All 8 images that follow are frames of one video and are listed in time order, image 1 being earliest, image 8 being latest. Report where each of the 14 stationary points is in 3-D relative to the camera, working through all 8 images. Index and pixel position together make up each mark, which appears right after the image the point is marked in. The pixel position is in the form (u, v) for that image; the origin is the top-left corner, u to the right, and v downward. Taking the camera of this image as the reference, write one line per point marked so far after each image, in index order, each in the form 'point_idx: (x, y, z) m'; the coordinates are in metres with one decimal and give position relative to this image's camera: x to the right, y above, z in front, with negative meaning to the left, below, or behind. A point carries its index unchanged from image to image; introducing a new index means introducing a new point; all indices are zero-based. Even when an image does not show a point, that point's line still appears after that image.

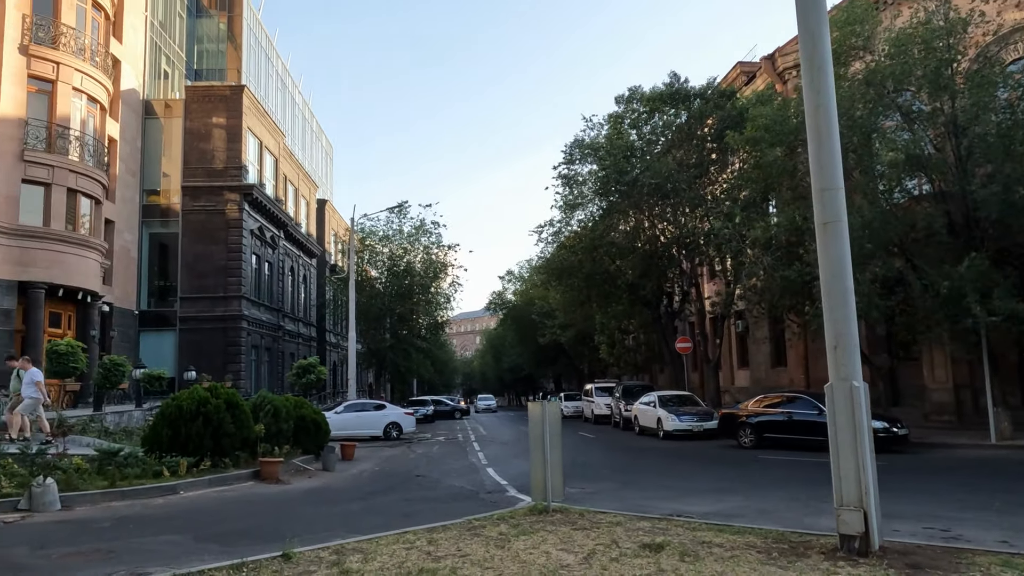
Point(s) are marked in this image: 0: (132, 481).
0: (-6.5, -3.3, +13.1) m
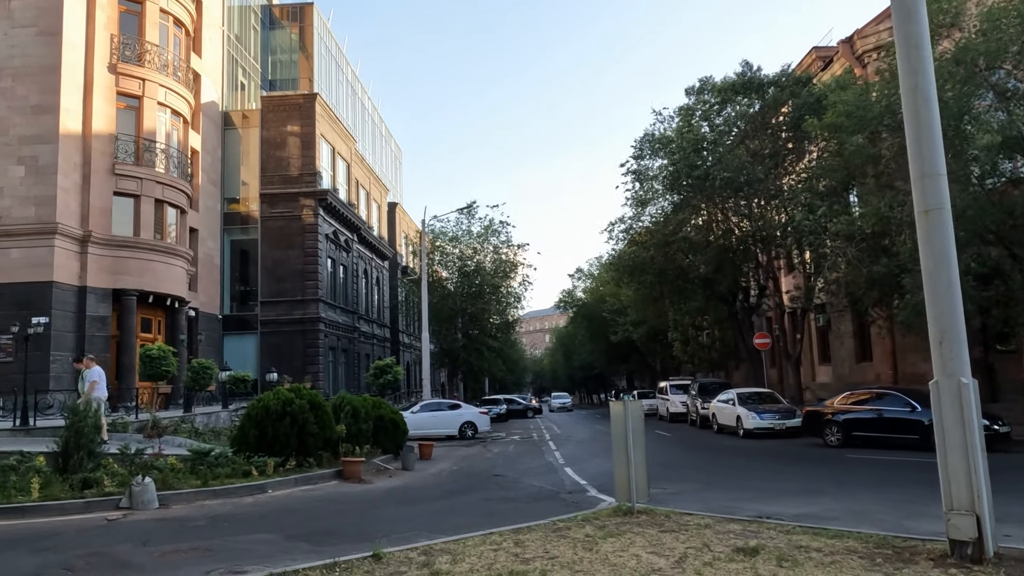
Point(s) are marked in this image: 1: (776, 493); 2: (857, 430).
0: (-5.1, -3.4, +13.6) m
1: (+4.2, -3.2, +12.0) m
2: (+8.7, -3.6, +19.2) m
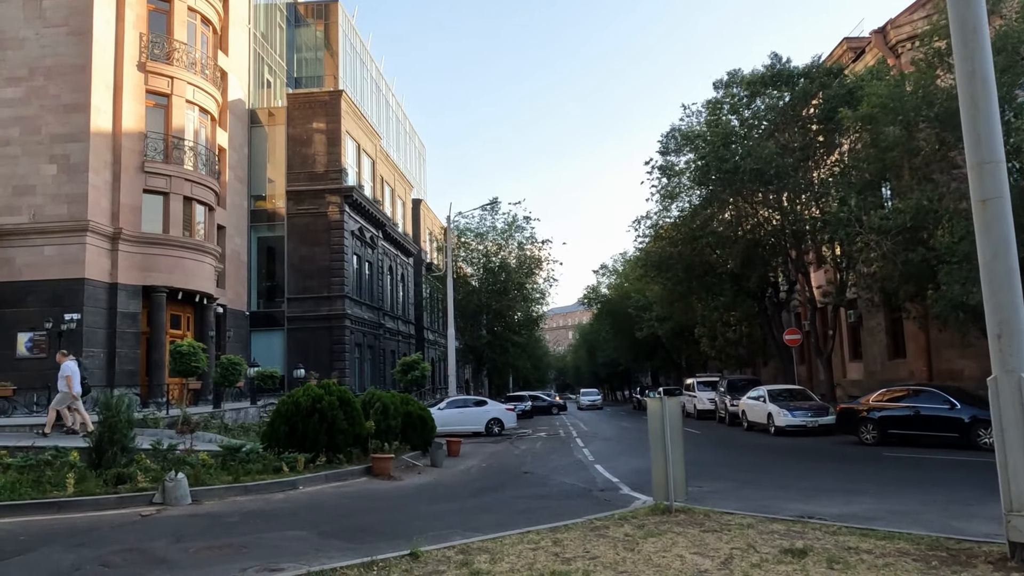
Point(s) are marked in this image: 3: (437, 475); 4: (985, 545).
0: (-4.6, -3.3, +13.6) m
1: (+4.7, -3.2, +11.8) m
2: (+9.4, -3.4, +18.8) m
3: (-1.6, -4.0, +16.2) m
4: (+4.3, -2.3, +6.9) m
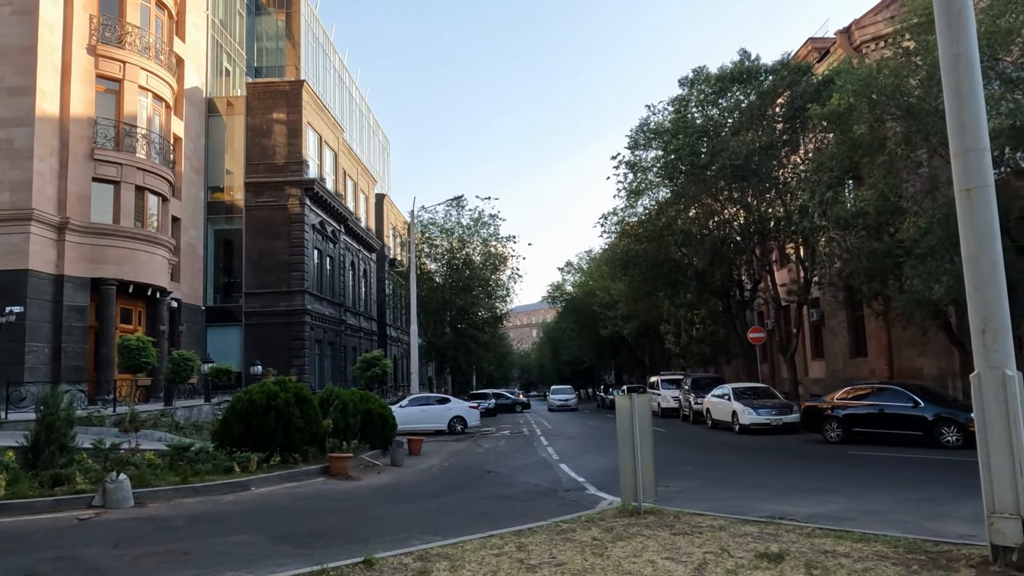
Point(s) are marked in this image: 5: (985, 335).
0: (-5.2, -3.2, +12.9) m
1: (+4.1, -3.1, +11.5) m
2: (+8.5, -3.4, +18.8) m
3: (-2.4, -3.8, +15.7) m
4: (+4.0, -2.3, +6.7) m
5: (+3.9, -0.4, +6.3) m
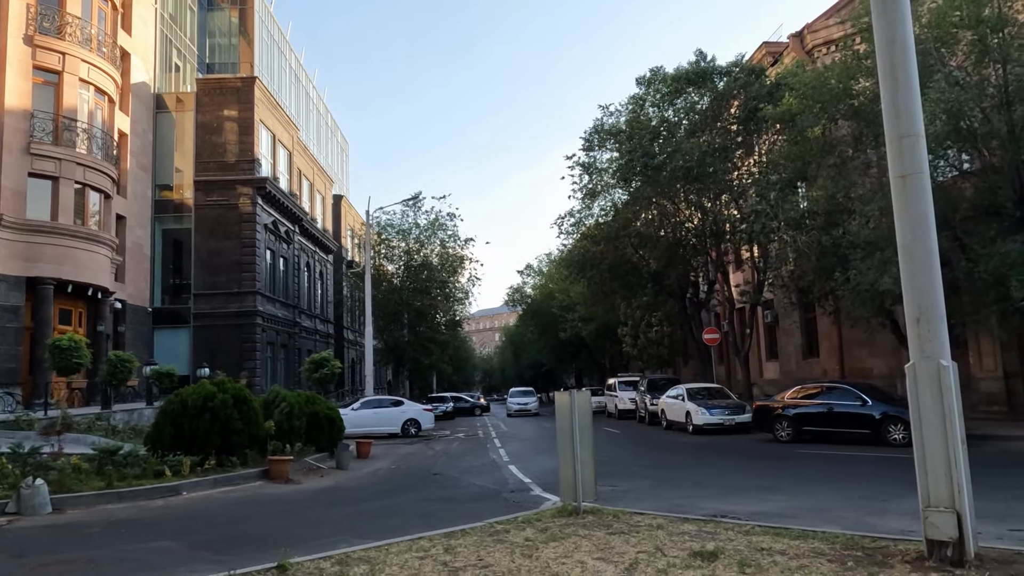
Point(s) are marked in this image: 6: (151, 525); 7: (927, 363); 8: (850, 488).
0: (-6.1, -3.1, +12.3) m
1: (+3.2, -3.0, +11.4) m
2: (+7.3, -3.4, +18.9) m
3: (-3.4, -3.8, +15.2) m
4: (+3.3, -2.2, +6.6) m
5: (+3.3, -0.3, +6.1) m
6: (-4.7, -3.1, +9.9) m
7: (+3.3, -0.6, +6.1) m
8: (+4.9, -2.9, +11.1) m
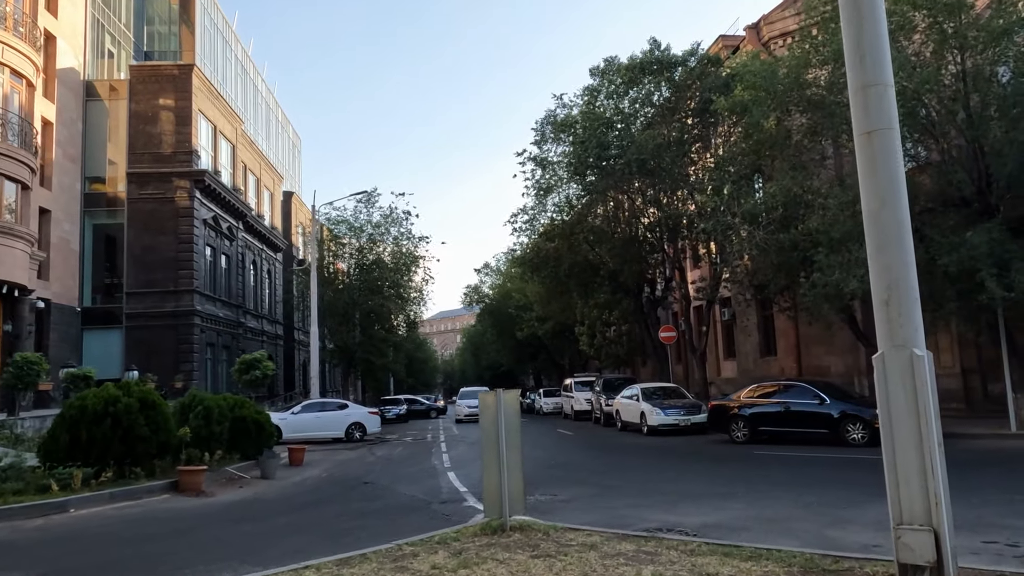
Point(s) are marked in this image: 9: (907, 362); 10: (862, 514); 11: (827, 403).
0: (-7.1, -3.0, +10.9) m
1: (+2.3, -2.9, +10.4) m
2: (+6.0, -3.2, +18.1) m
3: (-4.6, -3.7, +13.9) m
4: (+2.6, -2.0, +5.6) m
5: (+2.6, -0.1, +5.2) m
6: (-5.6, -2.9, +8.5) m
7: (+2.6, -0.4, +5.1) m
8: (+4.0, -2.8, +10.3) m
9: (+2.6, -0.5, +5.0) m
10: (+3.9, -2.5, +8.6) m
11: (+7.1, -2.6, +17.2) m
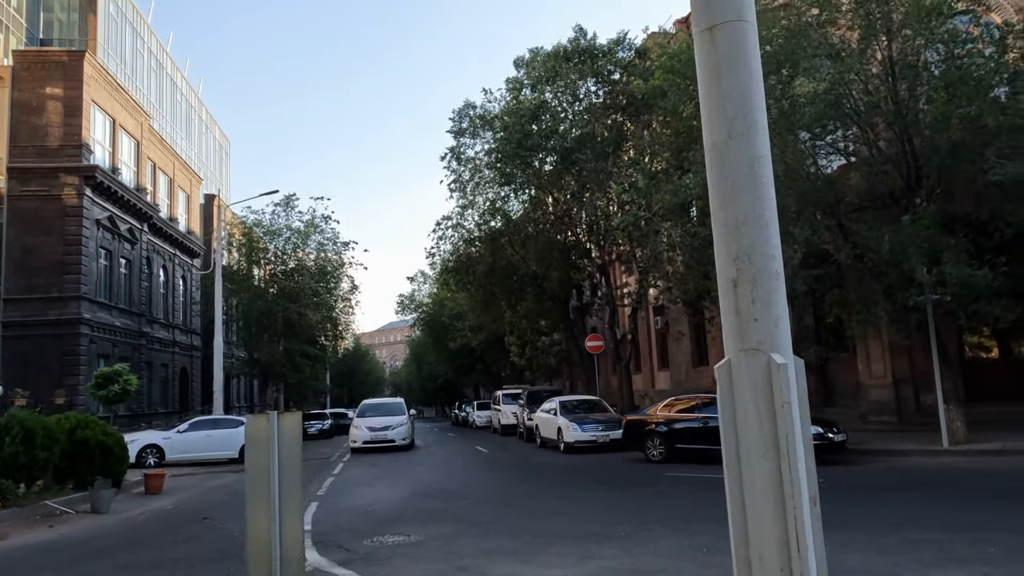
0: (-9.0, -2.9, +8.5) m
1: (+0.4, -2.8, +8.6) m
2: (+3.6, -3.3, +16.4) m
3: (-6.6, -3.6, +11.6) m
4: (+1.0, -1.9, +3.8) m
5: (+1.0, 0.0, +3.4) m
6: (-7.3, -2.8, +6.2) m
7: (+1.0, -0.3, +3.3) m
8: (+2.1, -2.7, +8.5) m
9: (+1.1, -0.4, +3.3) m
10: (+2.2, -2.5, +6.8) m
11: (+4.8, -2.6, +15.6) m
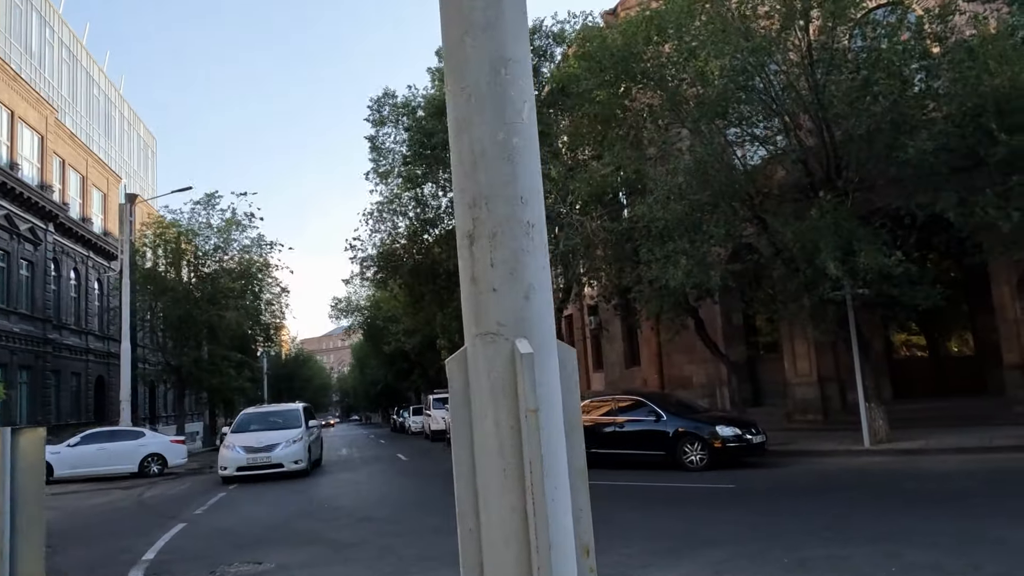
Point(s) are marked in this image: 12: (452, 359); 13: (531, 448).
0: (-10.4, -2.9, +6.8) m
1: (-1.0, -2.7, +7.5) m
2: (+1.8, -3.2, +15.5) m
3: (-8.2, -3.6, +10.1) m
4: (-0.1, -1.8, +2.8) m
5: (-0.1, +0.1, +2.4) m
6: (-8.5, -2.8, +4.7) m
7: (-0.1, -0.2, +2.3) m
8: (+0.7, -2.6, +7.5) m
9: (0.0, -0.2, +2.2) m
10: (+0.9, -2.3, +5.9) m
11: (+3.0, -2.6, +14.8) m
12: (-0.2, -0.2, +2.4) m
13: (+0.1, -0.5, +2.2) m
